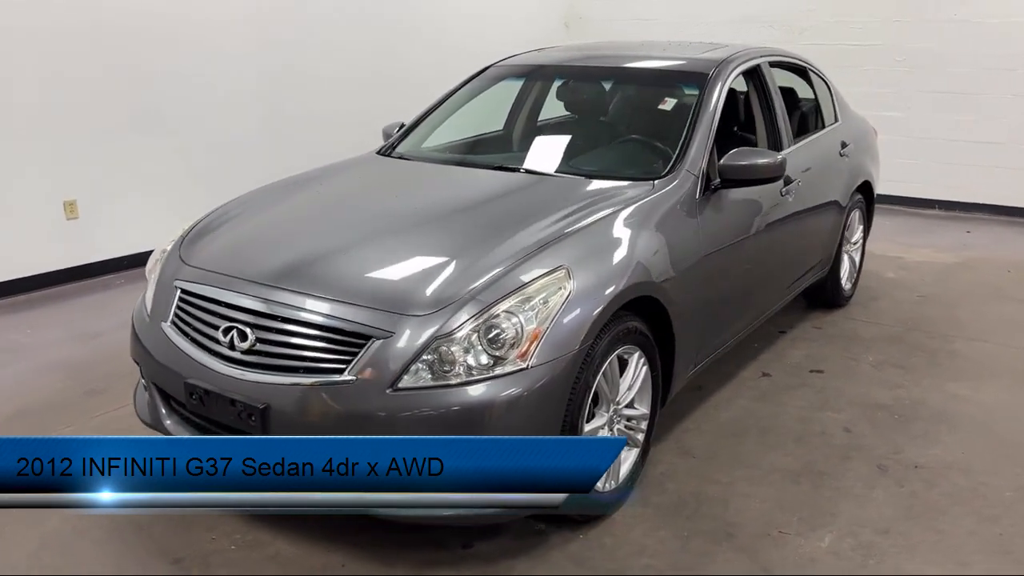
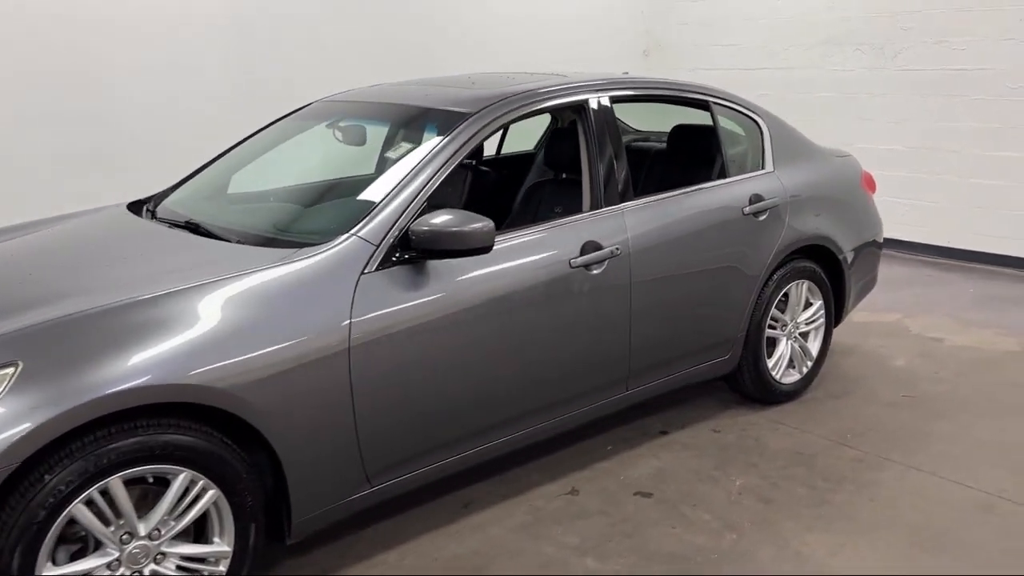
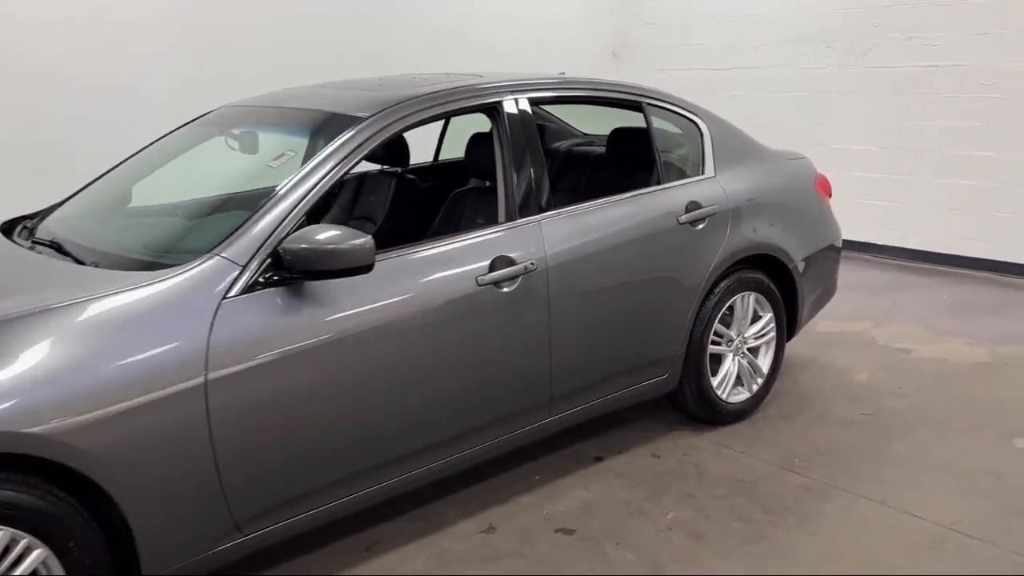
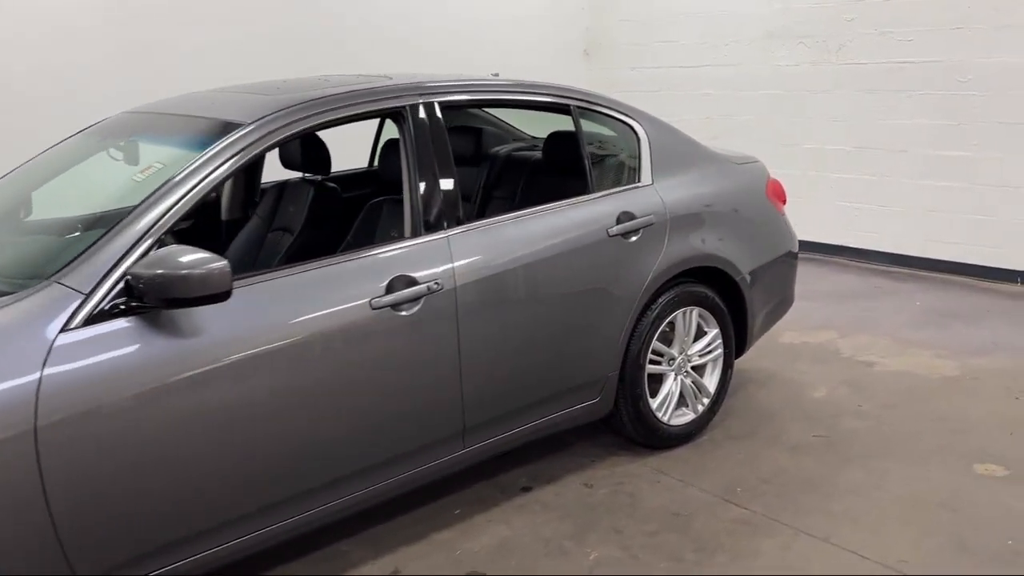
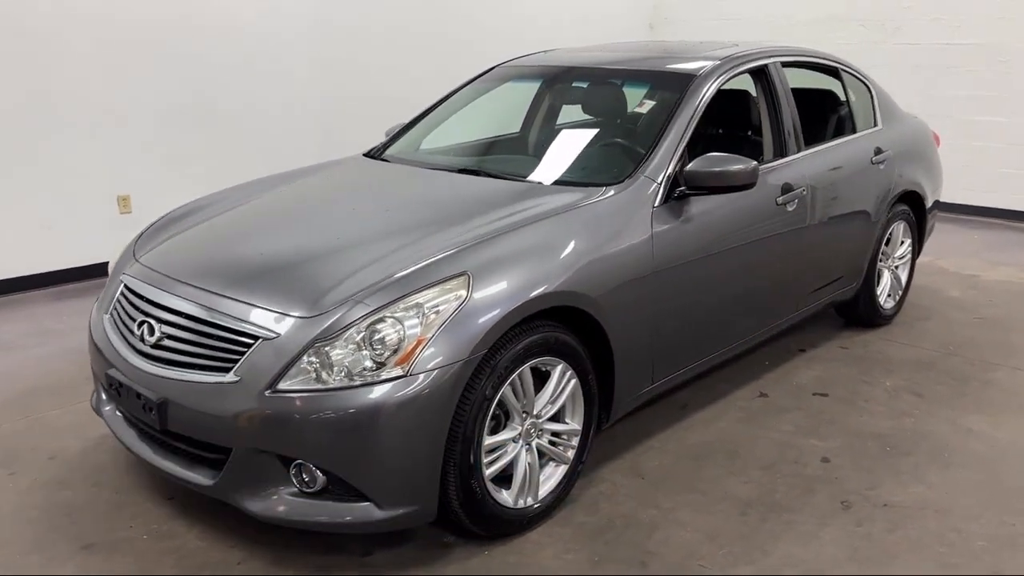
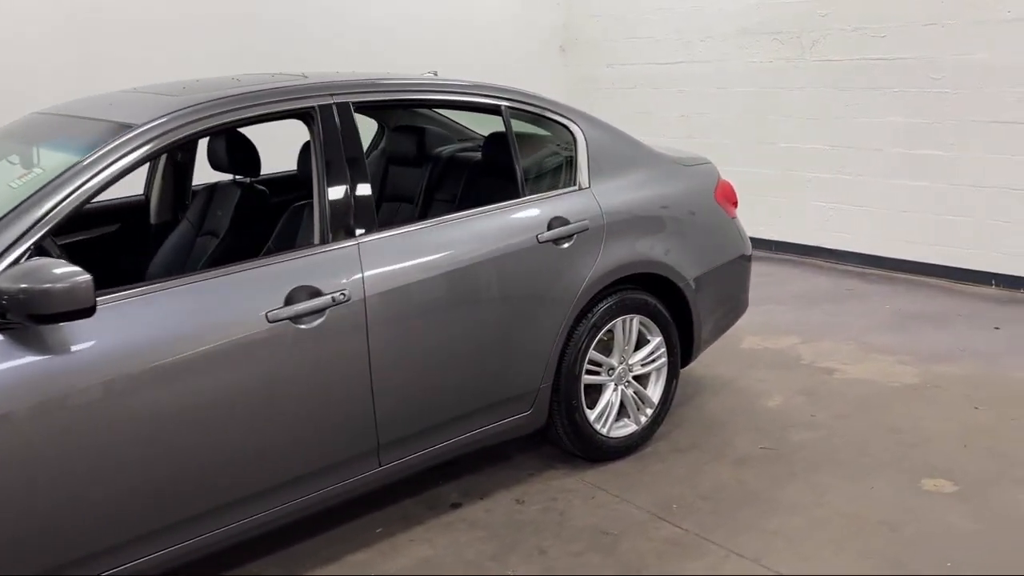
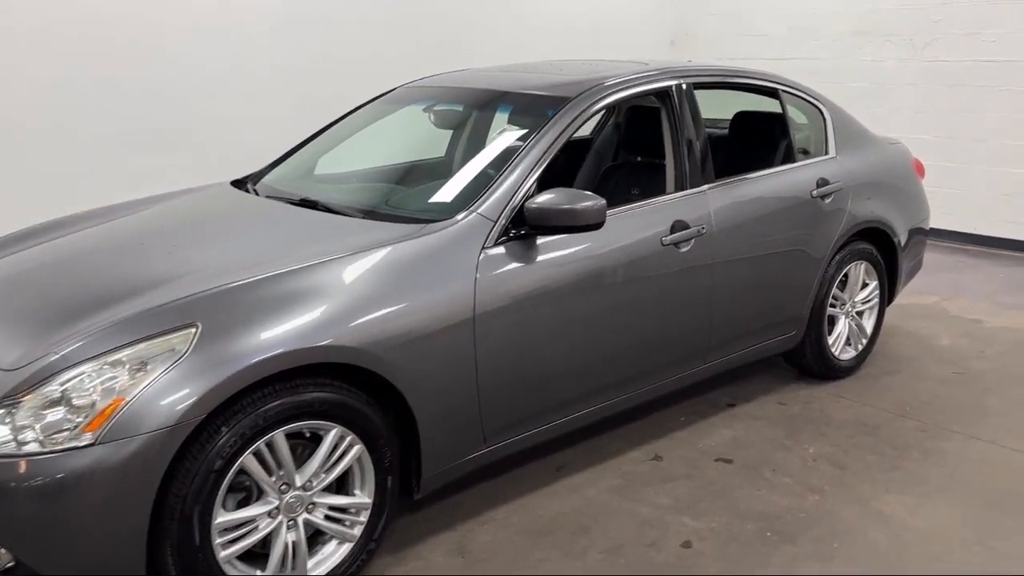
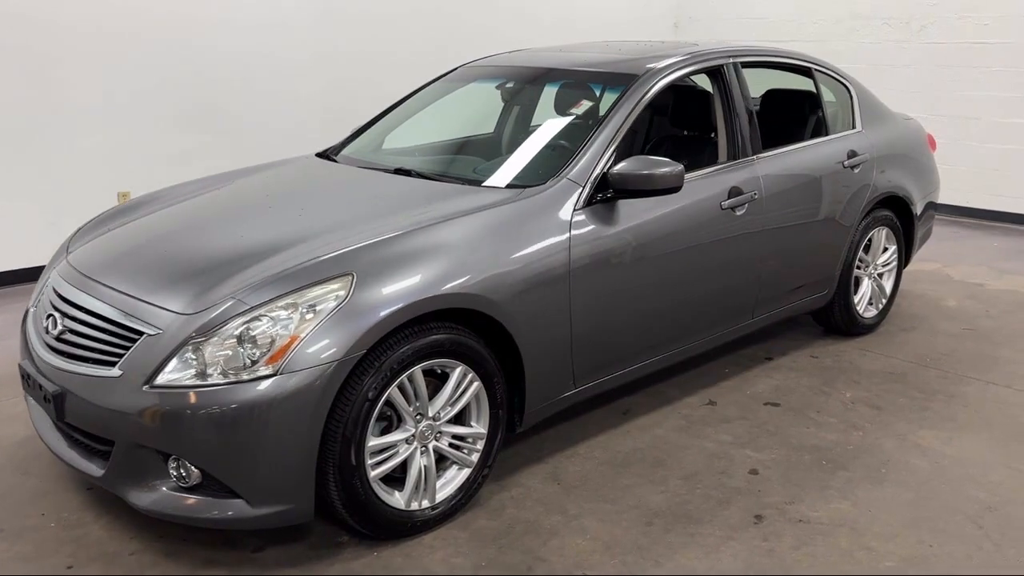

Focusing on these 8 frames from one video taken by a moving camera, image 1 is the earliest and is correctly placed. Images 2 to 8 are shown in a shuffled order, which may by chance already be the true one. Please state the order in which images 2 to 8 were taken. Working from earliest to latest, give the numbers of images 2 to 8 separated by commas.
5, 8, 7, 2, 3, 4, 6
